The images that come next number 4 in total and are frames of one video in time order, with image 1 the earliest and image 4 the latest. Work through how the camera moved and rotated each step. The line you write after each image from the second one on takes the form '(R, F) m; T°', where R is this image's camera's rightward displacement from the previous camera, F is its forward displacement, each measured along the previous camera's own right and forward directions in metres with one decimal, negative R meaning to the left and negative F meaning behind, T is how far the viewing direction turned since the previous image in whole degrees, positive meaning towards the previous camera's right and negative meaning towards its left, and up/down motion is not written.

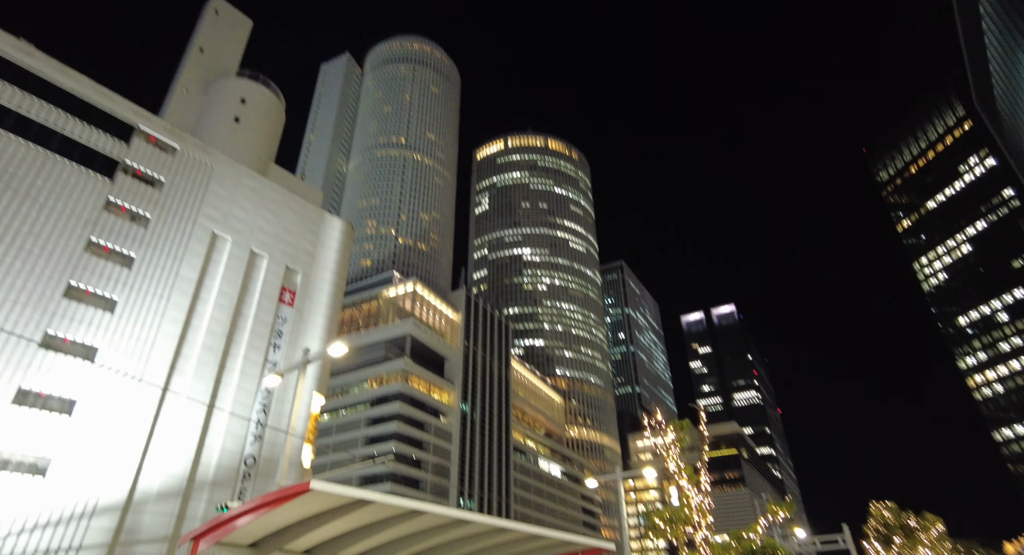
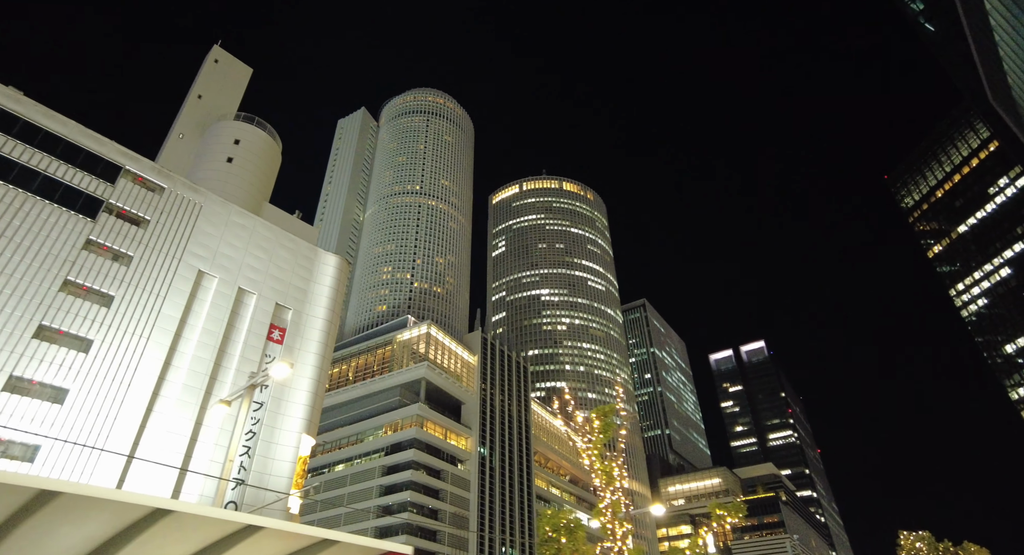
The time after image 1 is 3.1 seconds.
(+1.9, +1.8) m; -2°
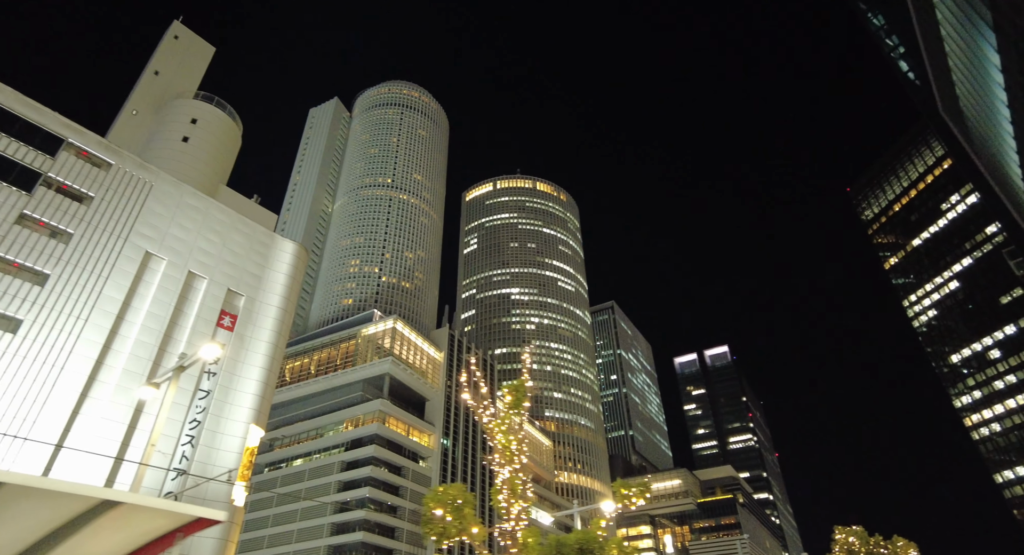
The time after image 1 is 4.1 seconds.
(+0.7, +0.4) m; +3°
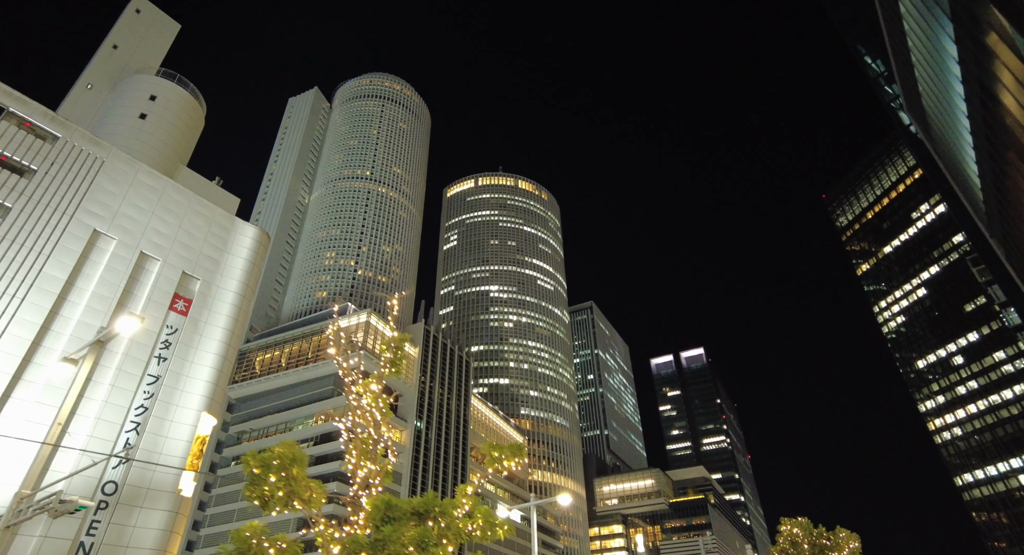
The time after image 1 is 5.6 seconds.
(+1.0, +0.7) m; +2°
